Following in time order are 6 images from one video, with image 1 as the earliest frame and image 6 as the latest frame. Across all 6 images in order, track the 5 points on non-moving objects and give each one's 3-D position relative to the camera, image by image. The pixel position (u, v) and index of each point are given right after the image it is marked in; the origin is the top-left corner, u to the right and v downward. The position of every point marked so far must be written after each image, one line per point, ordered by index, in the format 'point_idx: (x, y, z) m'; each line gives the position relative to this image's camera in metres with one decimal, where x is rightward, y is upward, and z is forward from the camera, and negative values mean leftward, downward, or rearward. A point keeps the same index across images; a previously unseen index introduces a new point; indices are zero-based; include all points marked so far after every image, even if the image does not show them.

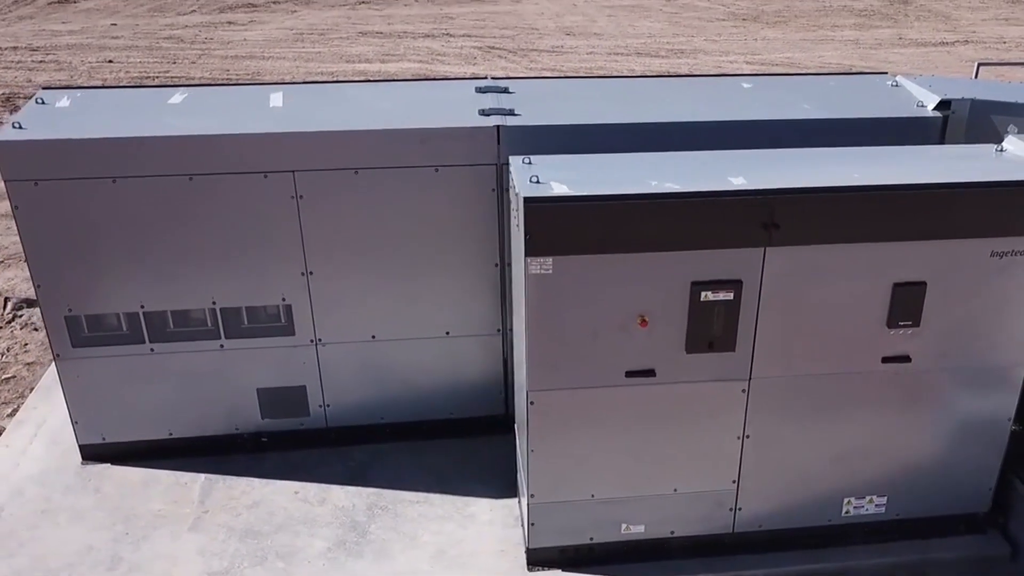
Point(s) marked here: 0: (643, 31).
0: (+2.3, +4.5, +18.0) m
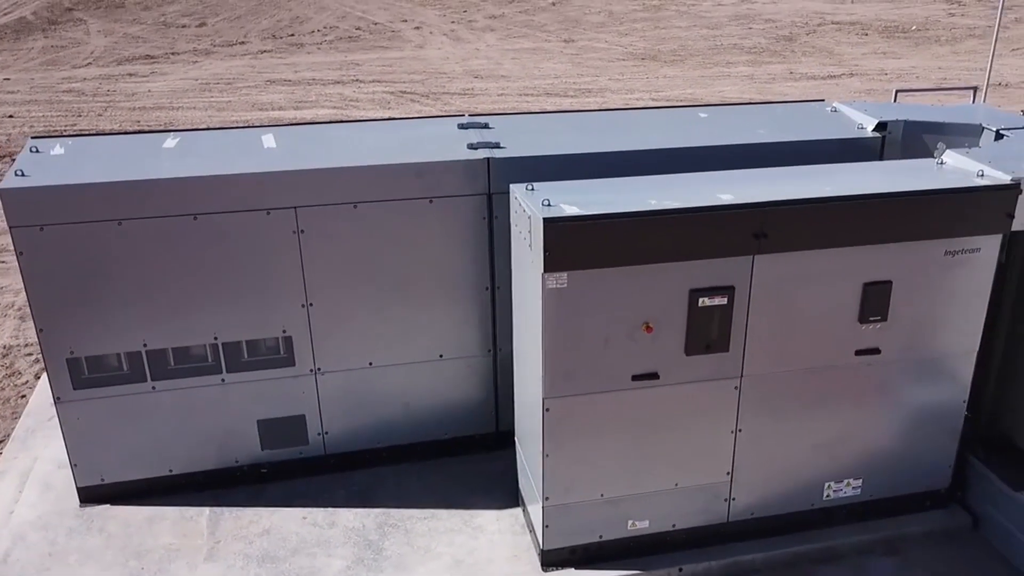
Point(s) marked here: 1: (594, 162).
0: (+0.7, +3.9, +18.6) m
1: (+0.4, +0.6, +4.6) m
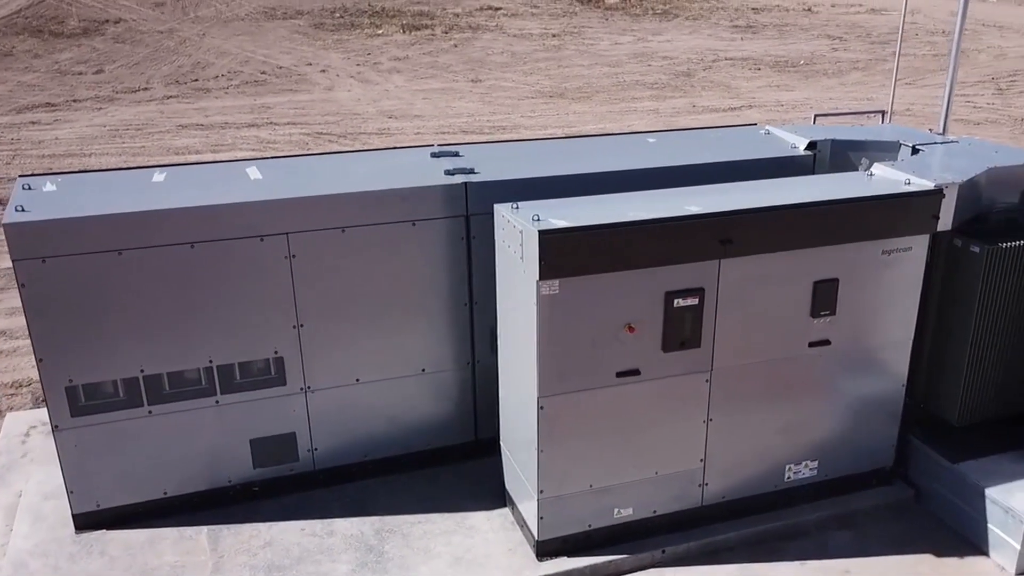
0: (-1.0, +3.3, +19.1) m
1: (+0.2, +0.5, +5.0) m
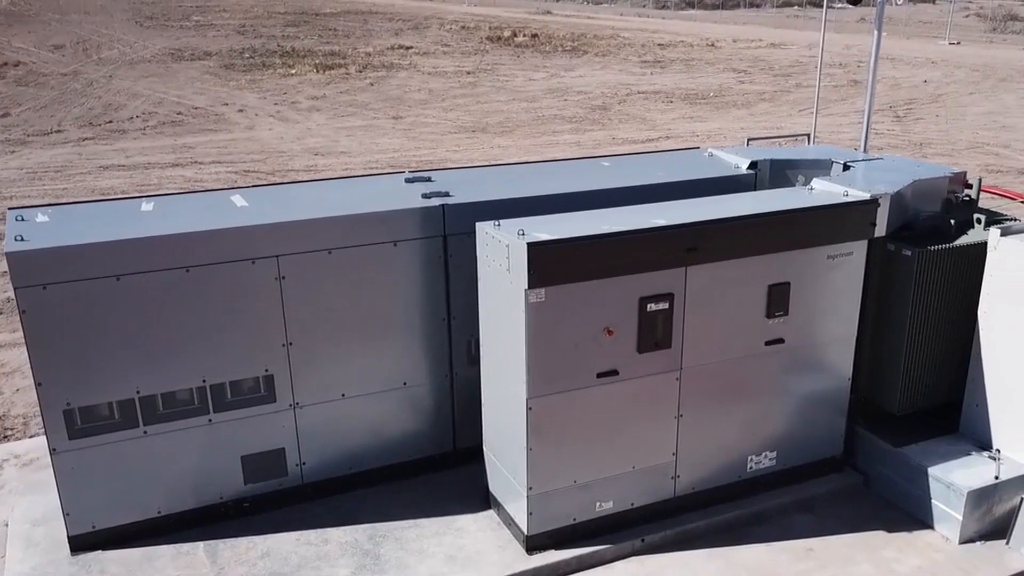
0: (-2.4, +2.7, +19.4) m
1: (+0.1, +0.4, +5.3) m
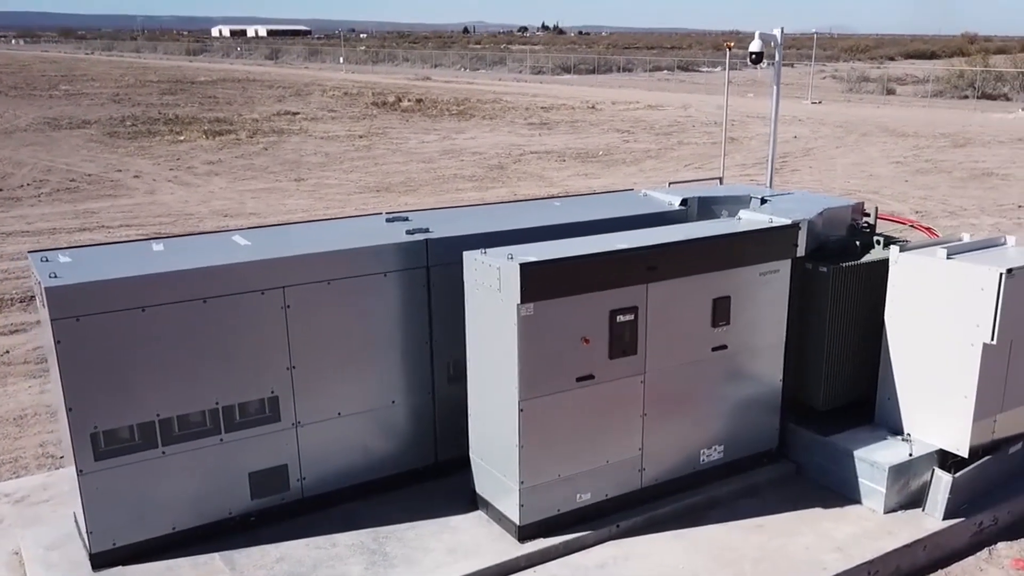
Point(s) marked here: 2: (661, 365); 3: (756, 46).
0: (-4.2, +1.6, +19.8) m
1: (-0.1, +0.3, +6.0) m
2: (+0.8, -0.4, +5.6) m
3: (+1.9, +1.9, +8.1) m
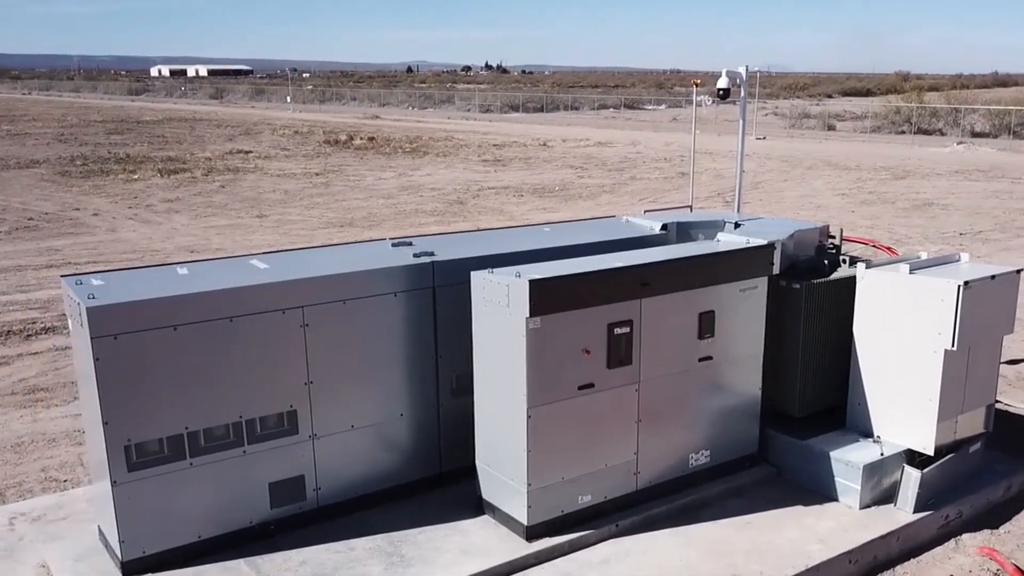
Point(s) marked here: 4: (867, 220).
0: (-4.9, +0.9, +20.0) m
1: (-0.1, +0.2, +6.5) m
2: (+0.8, -0.5, +6.1) m
3: (+1.8, +1.7, +8.7) m
4: (+6.8, +1.3, +19.7) m
